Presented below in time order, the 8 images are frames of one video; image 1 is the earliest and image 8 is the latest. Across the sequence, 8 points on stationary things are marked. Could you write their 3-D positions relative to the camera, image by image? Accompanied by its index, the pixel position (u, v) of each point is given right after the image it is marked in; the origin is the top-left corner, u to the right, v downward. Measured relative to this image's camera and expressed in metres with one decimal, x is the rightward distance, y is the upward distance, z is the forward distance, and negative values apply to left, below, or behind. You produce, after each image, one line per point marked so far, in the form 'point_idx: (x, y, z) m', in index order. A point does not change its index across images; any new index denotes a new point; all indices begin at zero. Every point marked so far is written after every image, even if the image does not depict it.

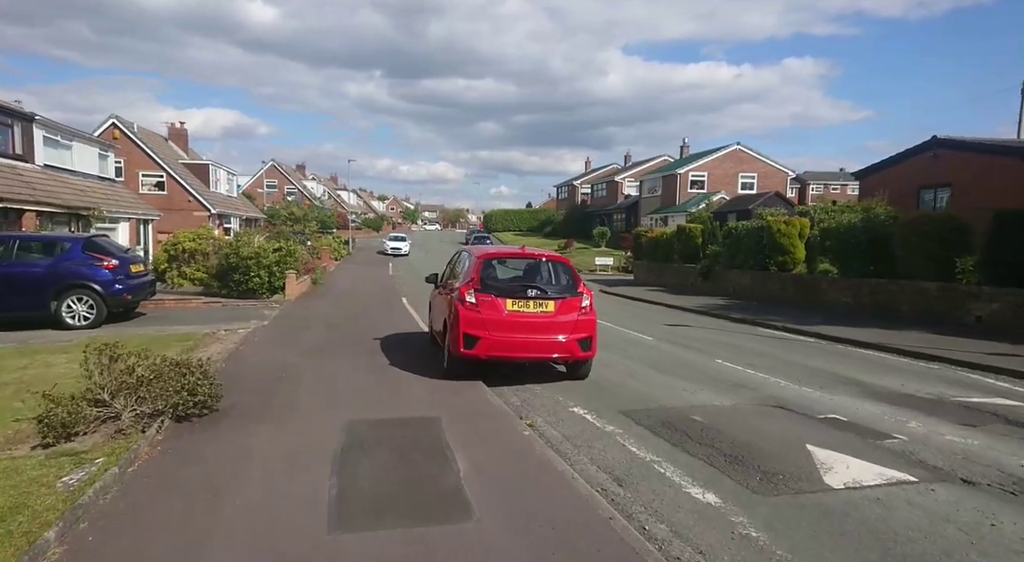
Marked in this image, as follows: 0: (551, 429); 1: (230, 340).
0: (+0.4, -1.5, +6.4) m
1: (-5.1, -1.1, +11.3) m
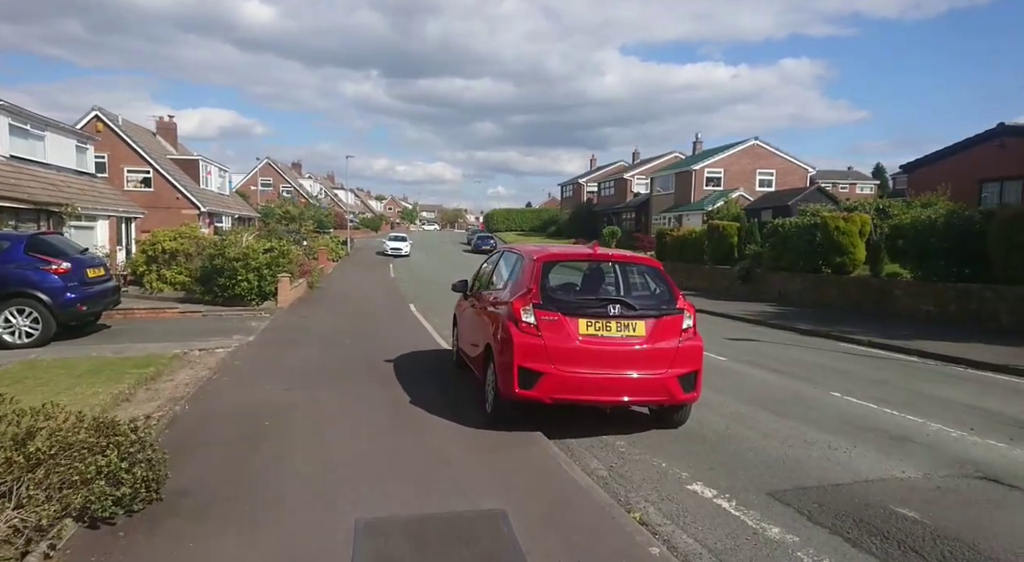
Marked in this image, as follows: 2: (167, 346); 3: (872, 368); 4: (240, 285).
0: (+1.1, -1.6, +4.1) m
1: (-4.4, -1.2, +8.9) m
2: (-5.6, -1.1, +10.3) m
3: (+5.6, -1.4, +9.9) m
4: (-7.4, -0.1, +17.1) m
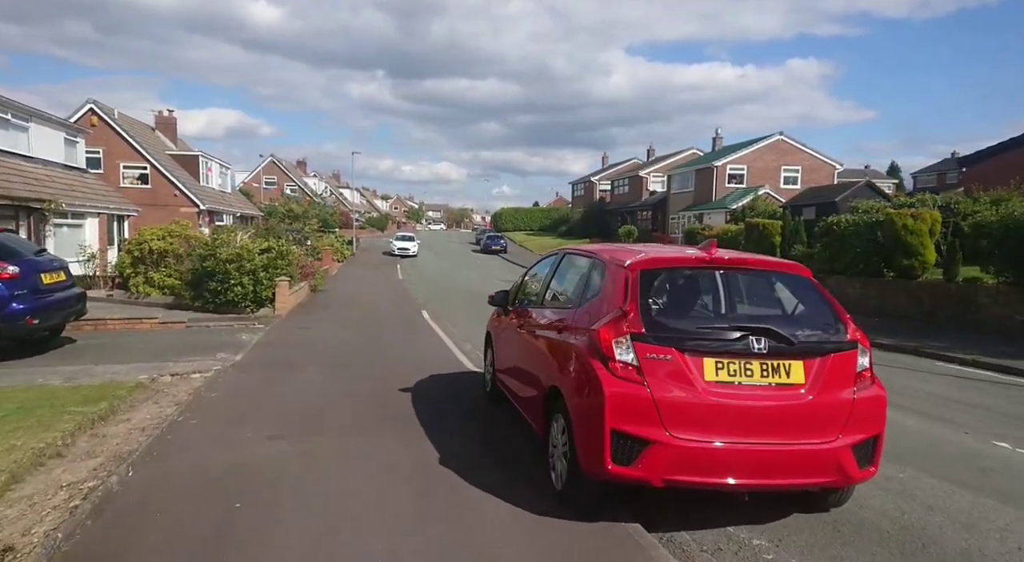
0: (+1.7, -1.8, +2.1) m
1: (-3.8, -1.3, +7.0) m
2: (-5.0, -1.2, +8.4) m
3: (+6.2, -1.5, +7.9) m
4: (-6.7, -0.2, +15.2) m
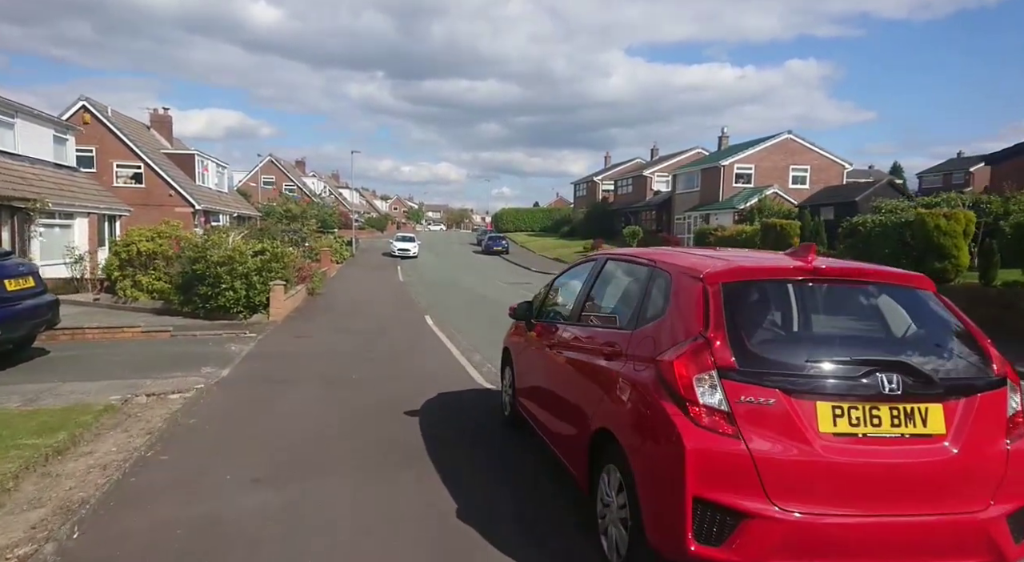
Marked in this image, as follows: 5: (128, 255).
0: (+1.9, -1.8, +1.2) m
1: (-3.6, -1.4, +6.0) m
2: (-4.8, -1.3, +7.5) m
3: (+6.5, -1.6, +7.0) m
4: (-6.5, -0.3, +14.3) m
5: (-10.5, +0.7, +17.2) m
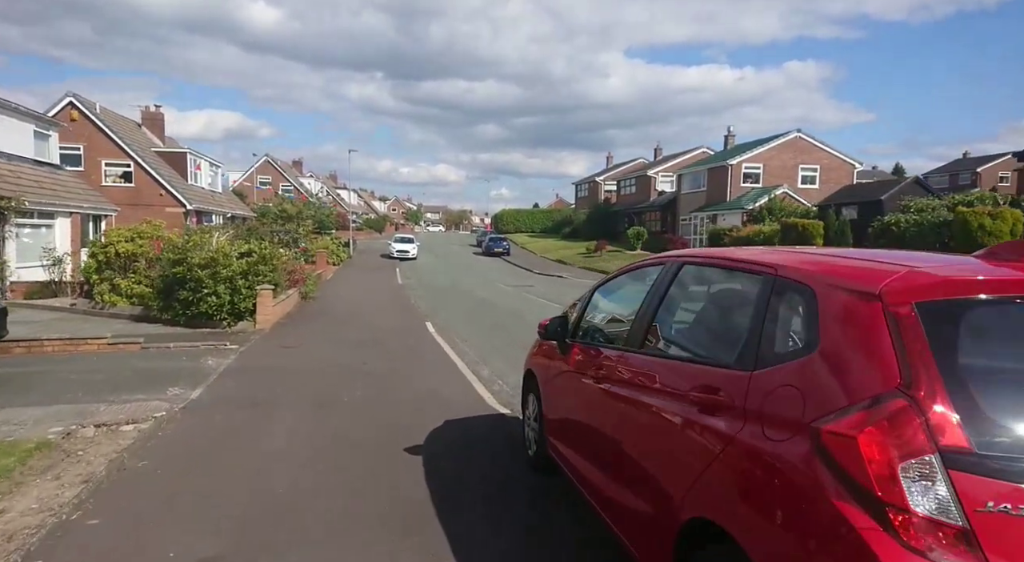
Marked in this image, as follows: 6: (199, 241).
0: (+2.1, -1.9, 0.0) m
1: (-3.4, -1.5, +4.8) m
2: (-4.6, -1.3, +6.3) m
3: (+6.7, -1.7, +5.8) m
4: (-6.3, -0.4, +13.1) m
5: (-10.3, +0.6, +16.0) m
6: (-6.9, +0.9, +14.0) m
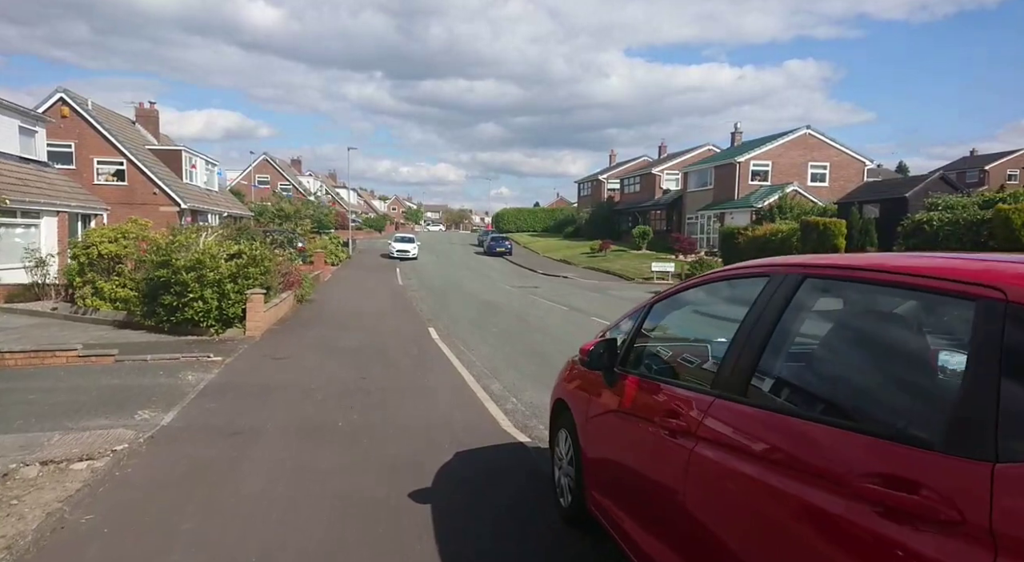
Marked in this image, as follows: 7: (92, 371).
0: (+2.3, -2.0, -1.0) m
1: (-3.2, -1.6, +3.9) m
2: (-4.4, -1.4, +5.3) m
3: (+6.9, -1.7, +4.8) m
4: (-6.1, -0.5, +12.1) m
5: (-10.1, +0.5, +15.0) m
6: (-6.7, +0.8, +13.0) m
7: (-5.6, -1.2, +8.4) m
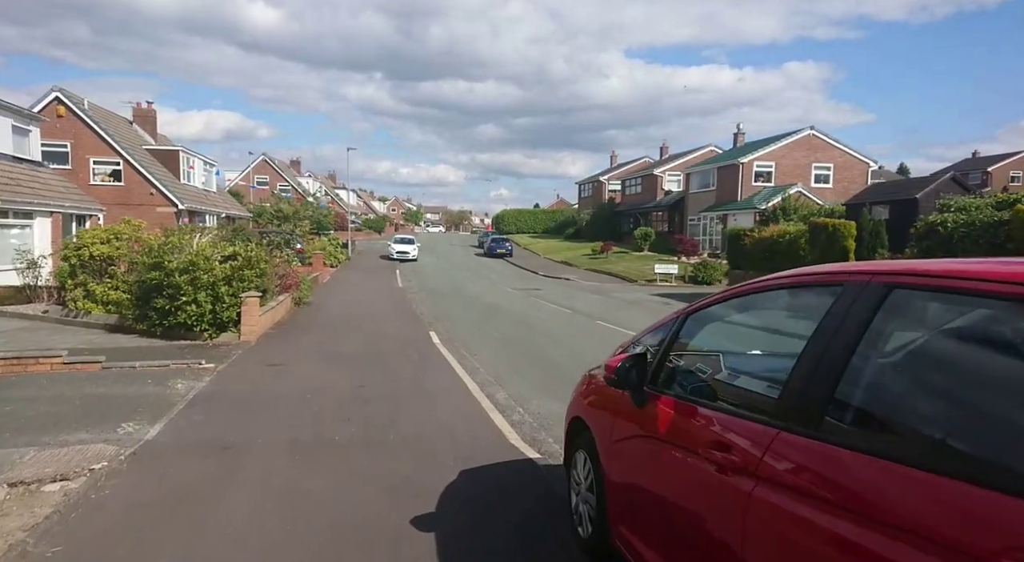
0: (+2.4, -2.0, -1.4) m
1: (-3.1, -1.6, +3.5) m
2: (-4.3, -1.5, +4.9) m
3: (+6.9, -1.8, +4.5) m
4: (-6.0, -0.5, +11.7) m
5: (-10.0, +0.5, +14.6) m
6: (-6.7, +0.8, +12.6) m
7: (-5.5, -1.2, +8.0) m
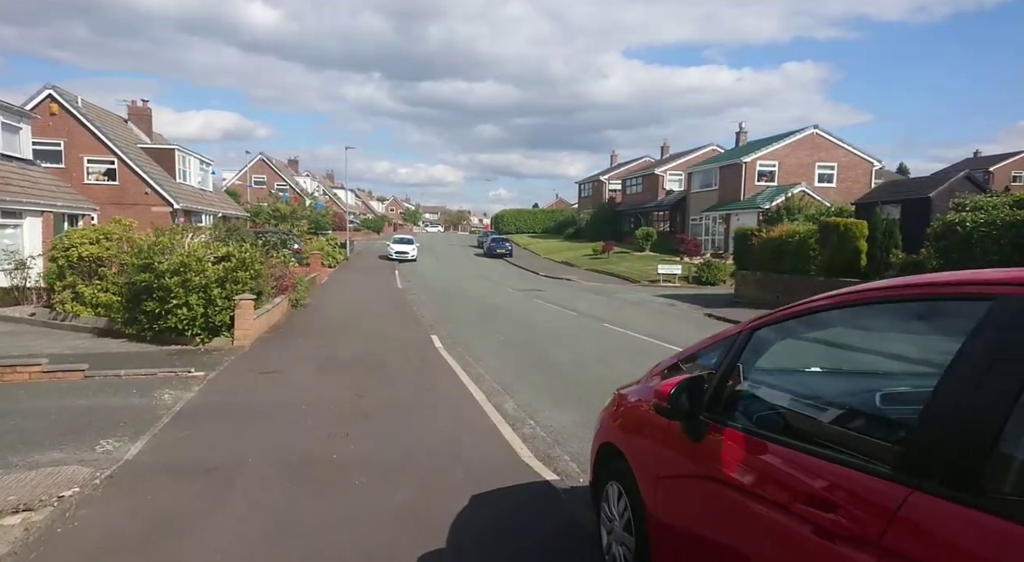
0: (+2.5, -2.0, -1.9) m
1: (-3.0, -1.7, +3.0) m
2: (-4.2, -1.5, +4.4) m
3: (+7.1, -1.8, +4.0) m
4: (-5.9, -0.6, +11.2) m
5: (-9.9, +0.4, +14.1) m
6: (-6.6, +0.7, +12.1) m
7: (-5.4, -1.3, +7.5) m
